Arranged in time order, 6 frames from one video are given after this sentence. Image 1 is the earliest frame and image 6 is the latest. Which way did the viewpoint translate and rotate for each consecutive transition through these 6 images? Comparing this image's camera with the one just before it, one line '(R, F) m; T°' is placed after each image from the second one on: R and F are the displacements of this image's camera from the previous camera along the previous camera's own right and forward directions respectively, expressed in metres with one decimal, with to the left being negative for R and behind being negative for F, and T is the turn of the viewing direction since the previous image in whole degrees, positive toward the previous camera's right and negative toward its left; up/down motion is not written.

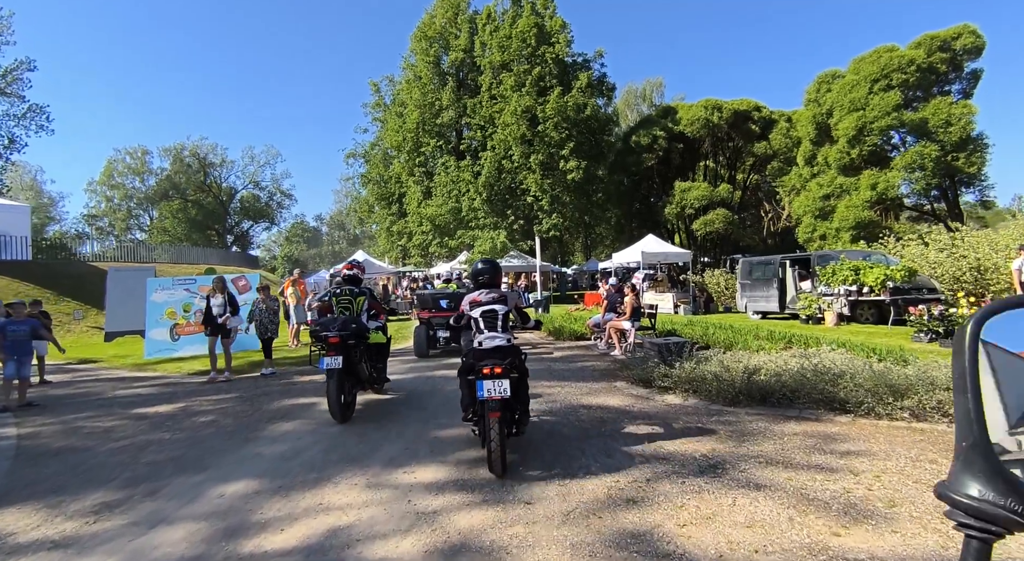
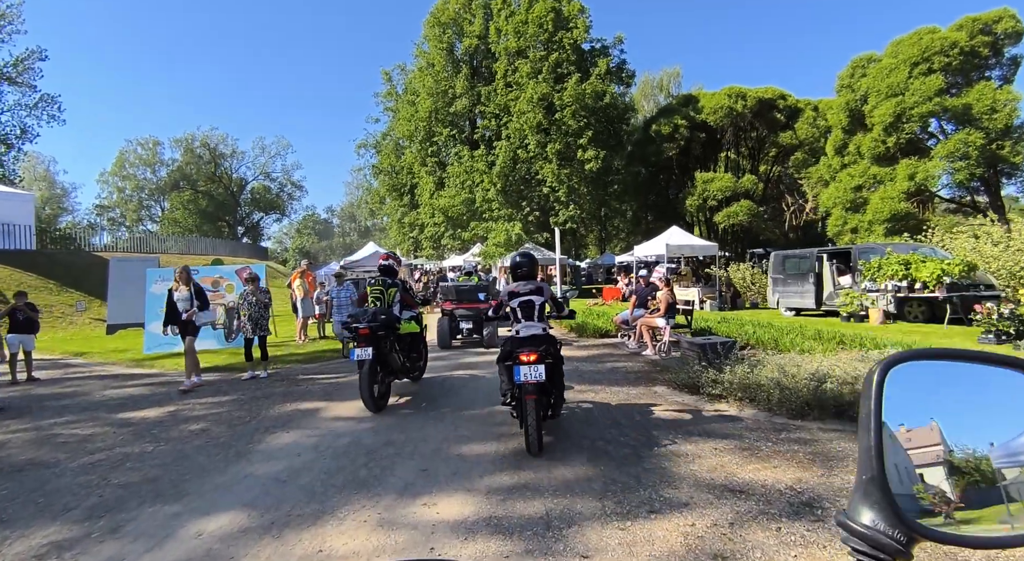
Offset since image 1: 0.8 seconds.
(-0.2, +0.8) m; -1°
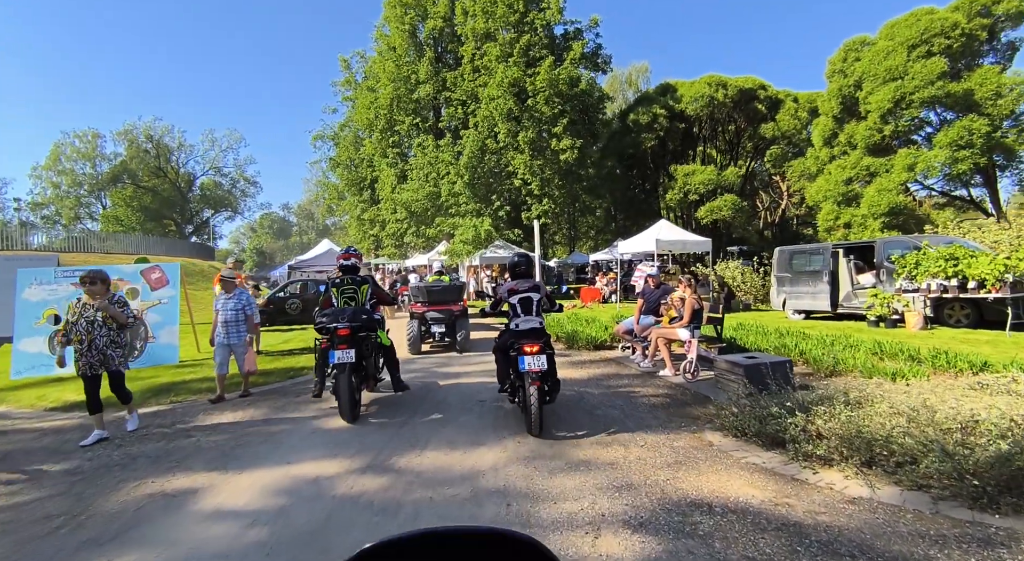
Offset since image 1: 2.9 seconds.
(-0.2, +2.3) m; +4°
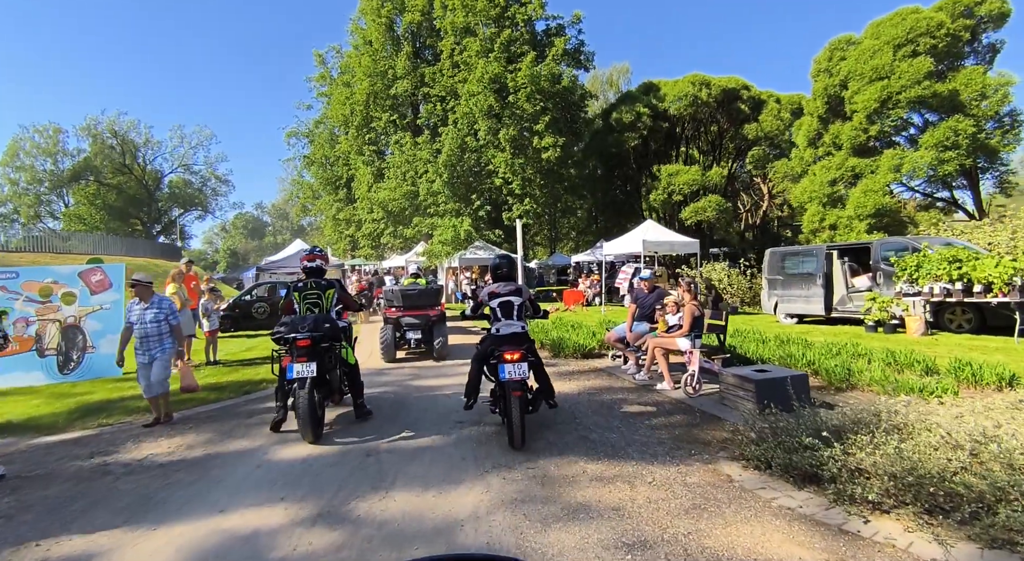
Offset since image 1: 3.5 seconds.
(0.0, +0.8) m; +2°
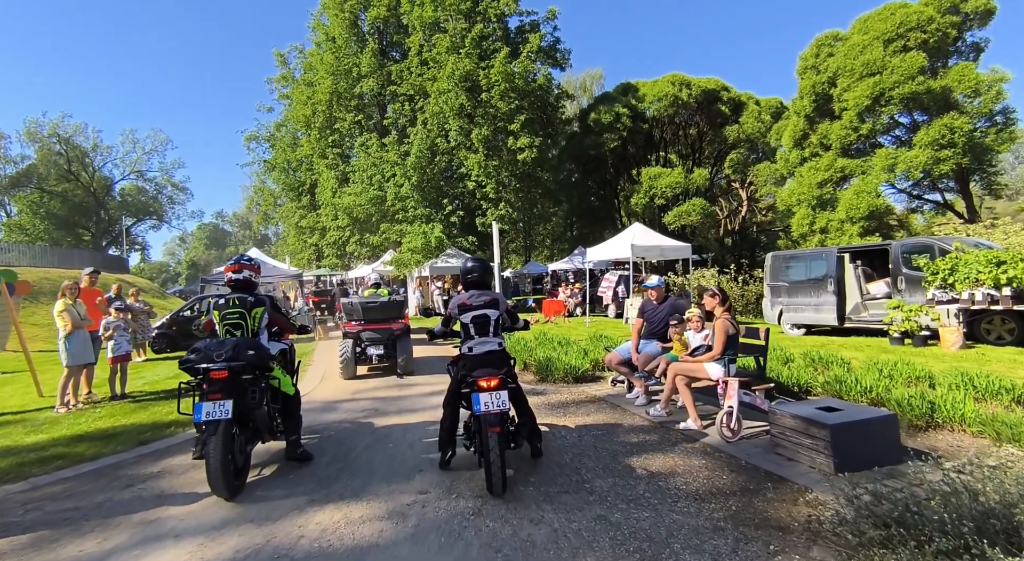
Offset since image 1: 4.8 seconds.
(-0.1, +1.6) m; +3°
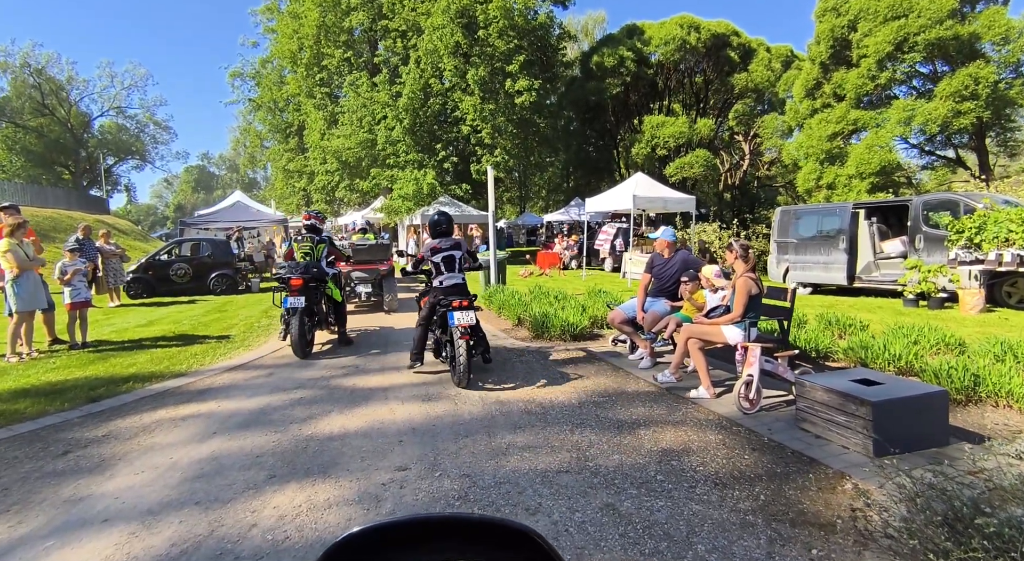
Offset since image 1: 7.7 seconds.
(0.0, +0.6) m; +1°
